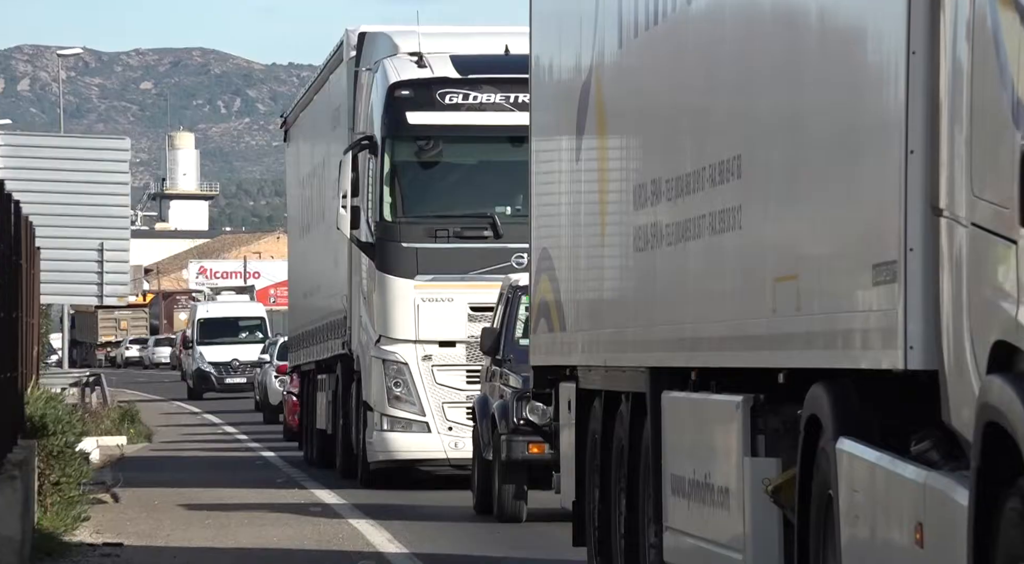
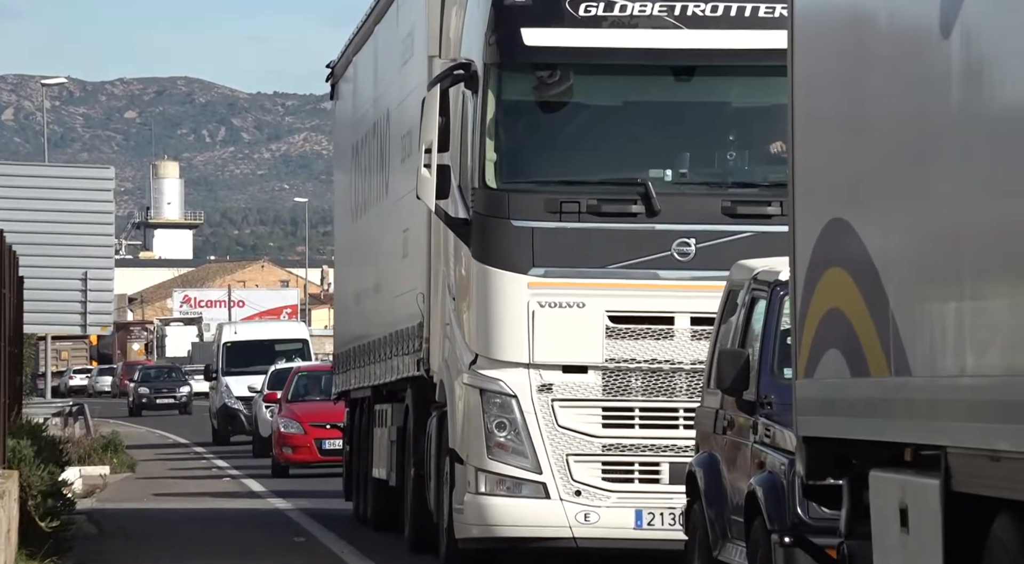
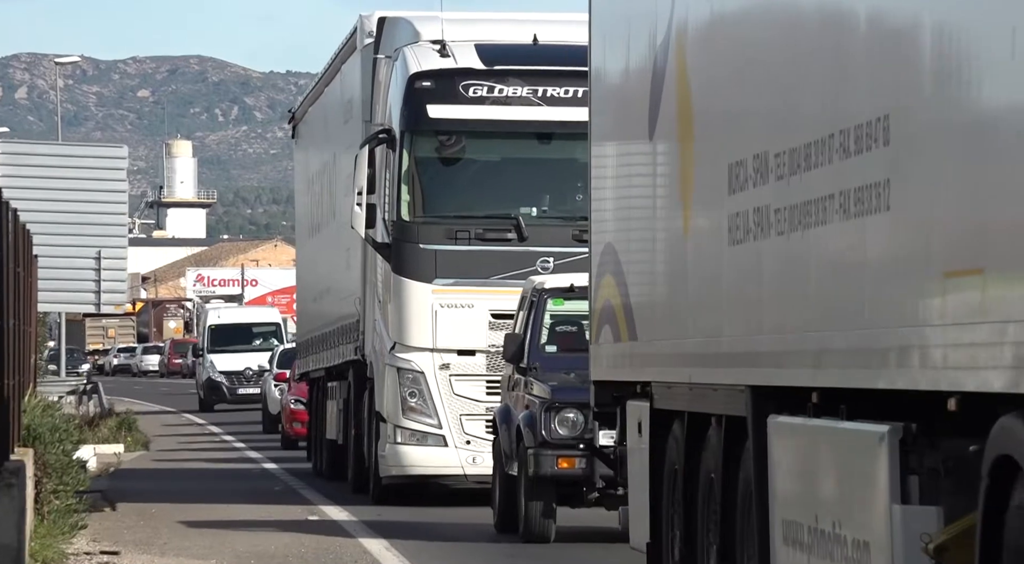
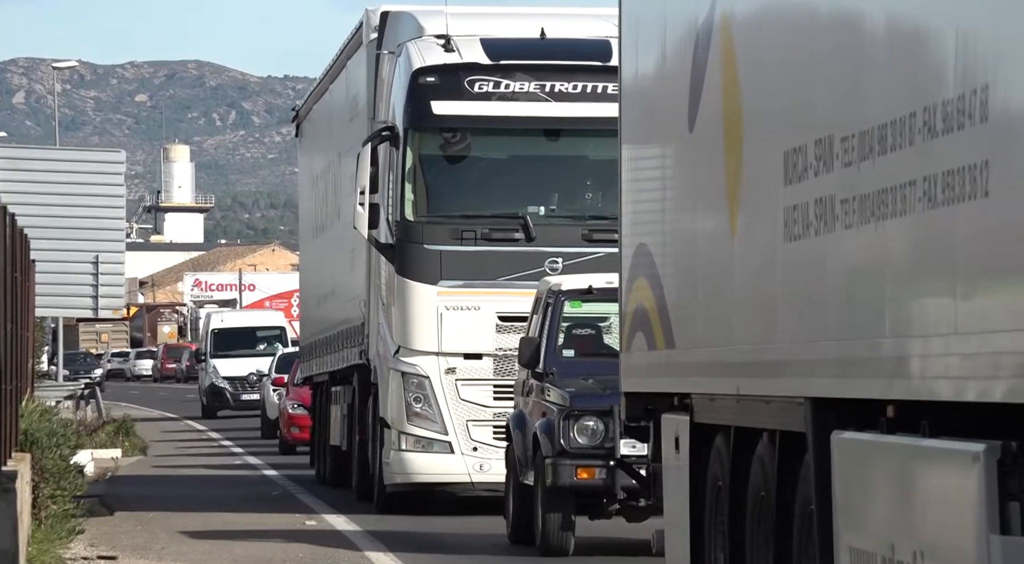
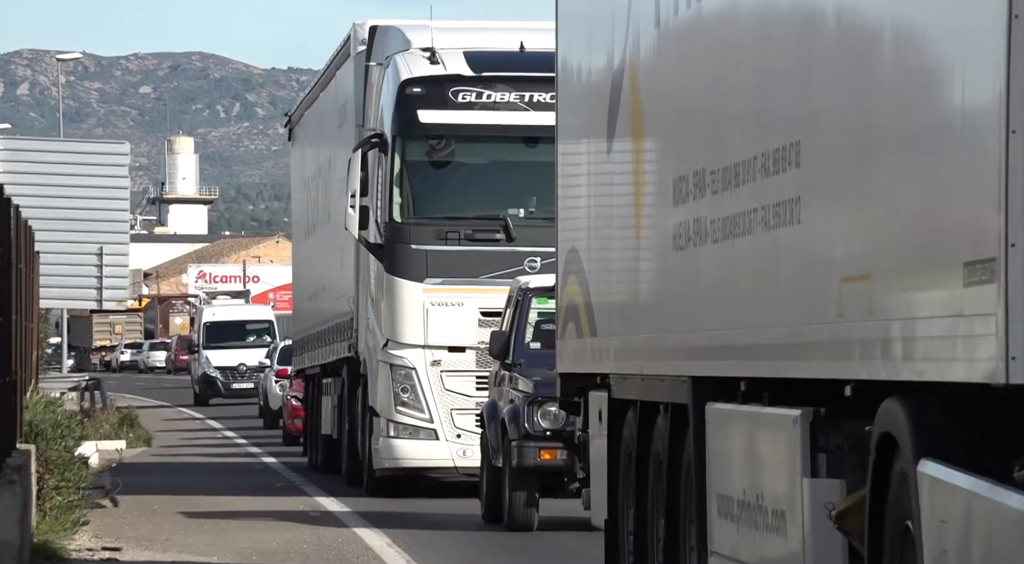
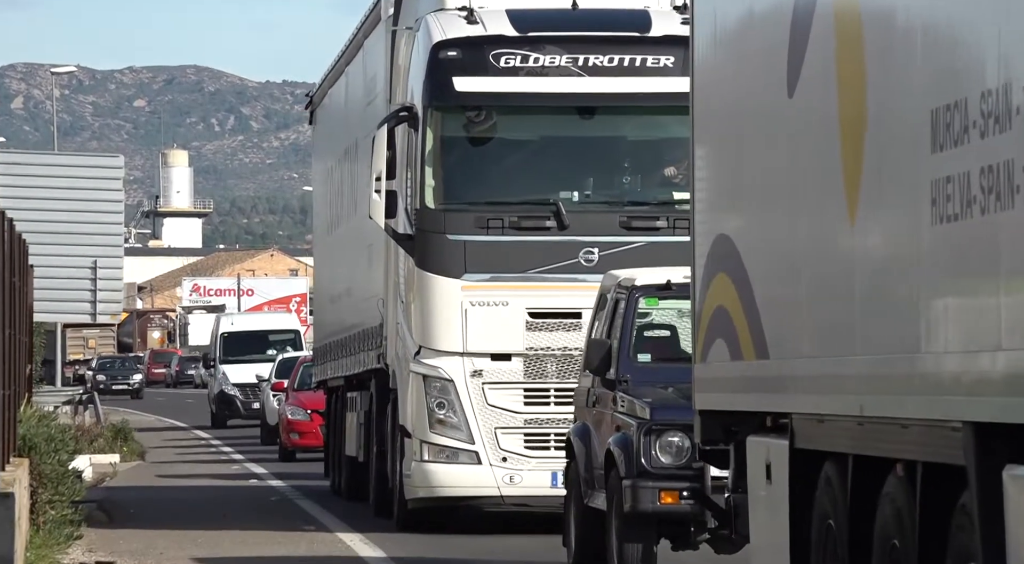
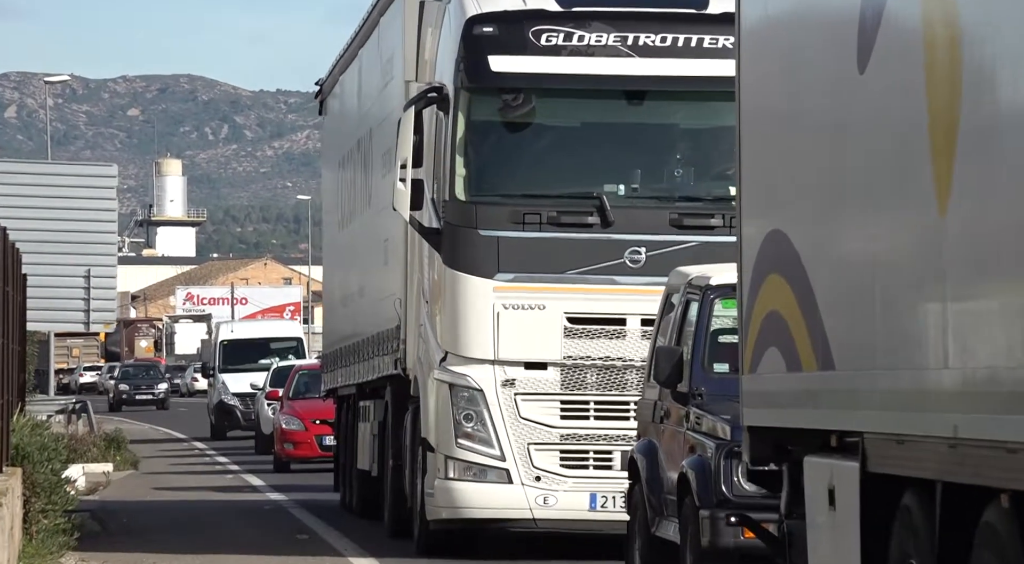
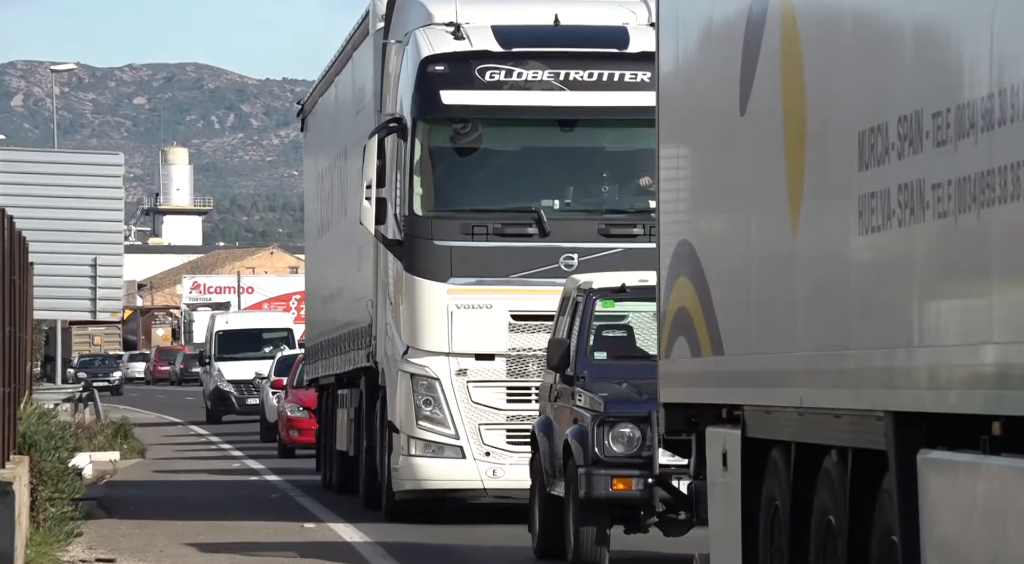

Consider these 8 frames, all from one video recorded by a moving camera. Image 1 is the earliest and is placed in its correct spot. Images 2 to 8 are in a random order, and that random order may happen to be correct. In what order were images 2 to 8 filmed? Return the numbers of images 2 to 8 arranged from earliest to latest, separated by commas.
5, 3, 4, 8, 6, 7, 2
